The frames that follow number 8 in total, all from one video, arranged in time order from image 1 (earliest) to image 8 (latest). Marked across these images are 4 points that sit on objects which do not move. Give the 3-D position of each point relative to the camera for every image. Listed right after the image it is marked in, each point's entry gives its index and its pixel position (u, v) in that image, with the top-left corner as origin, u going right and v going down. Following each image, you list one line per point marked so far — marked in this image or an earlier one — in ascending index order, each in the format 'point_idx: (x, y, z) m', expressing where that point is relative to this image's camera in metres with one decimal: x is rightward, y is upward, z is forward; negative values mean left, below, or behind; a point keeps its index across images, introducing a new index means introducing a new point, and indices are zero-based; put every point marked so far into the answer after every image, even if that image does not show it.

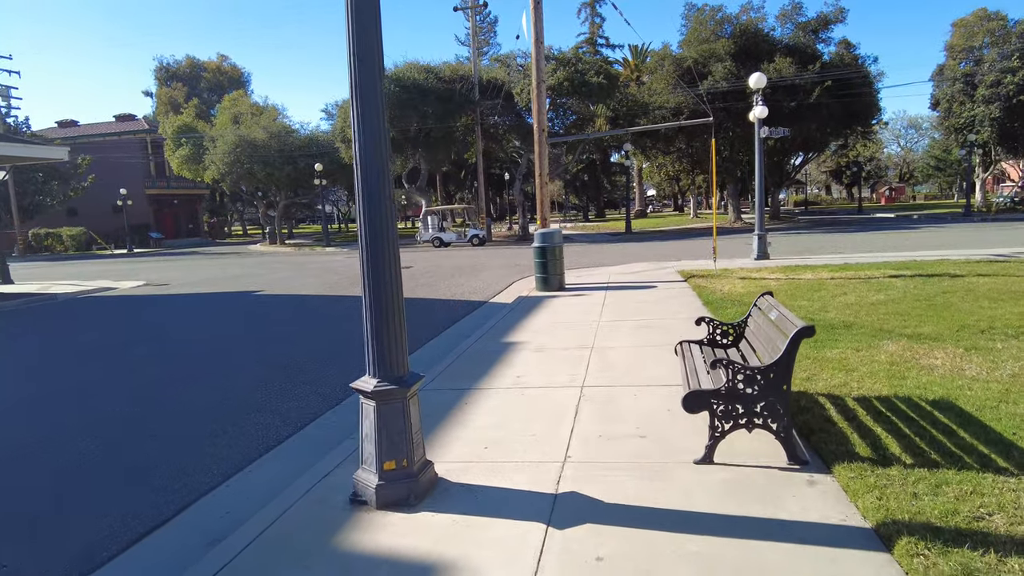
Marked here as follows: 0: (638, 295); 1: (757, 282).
0: (+2.2, -0.1, +11.5) m
1: (+4.5, +0.1, +12.0) m
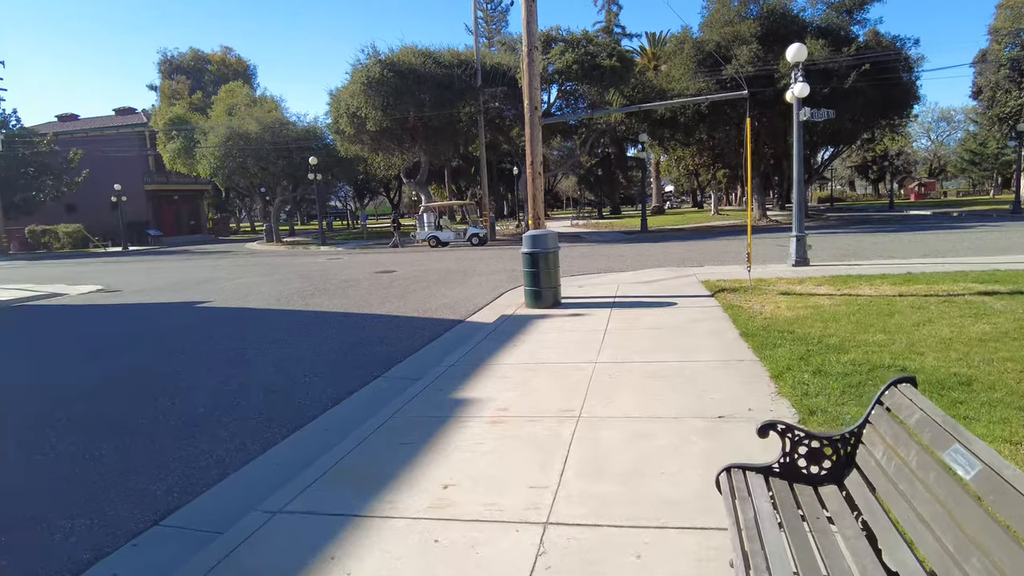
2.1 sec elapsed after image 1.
0: (+1.9, -0.4, +9.0) m
1: (+4.2, -0.2, +9.3) m
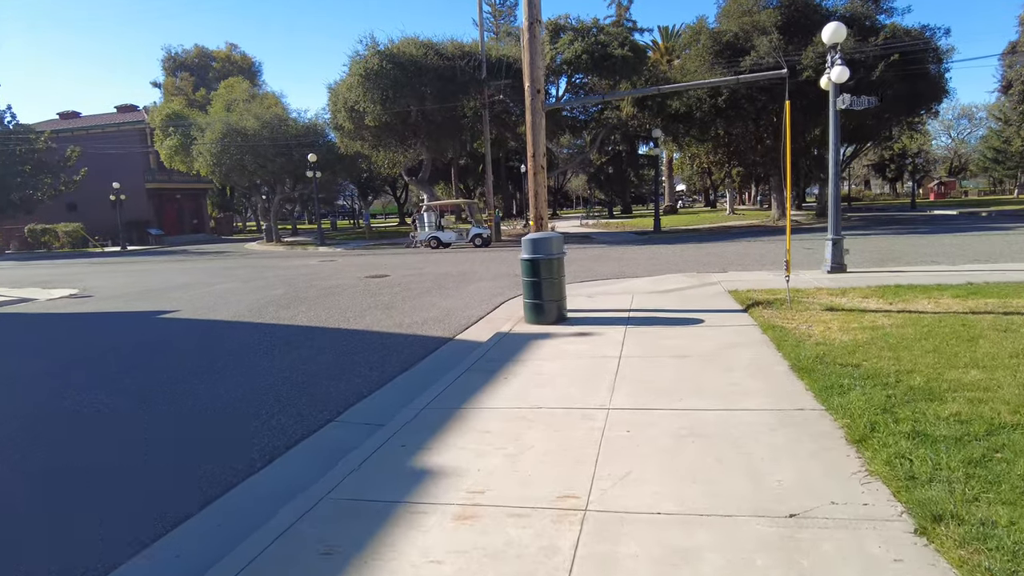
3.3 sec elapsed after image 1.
0: (+1.9, -0.6, +7.5) m
1: (+4.1, -0.4, +7.8) m
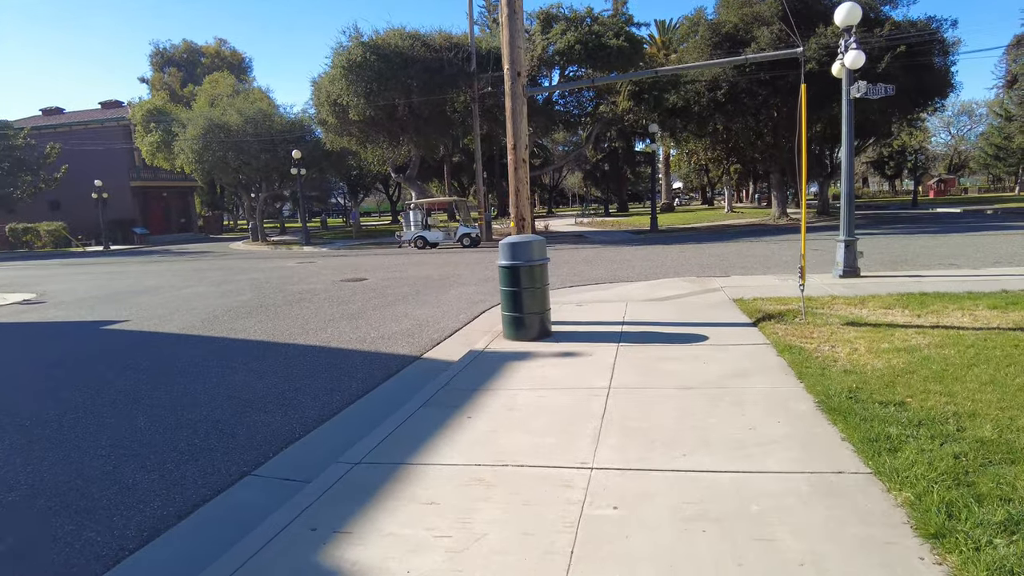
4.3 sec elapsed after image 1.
0: (+1.6, -0.7, +6.4) m
1: (+3.8, -0.5, +6.7) m
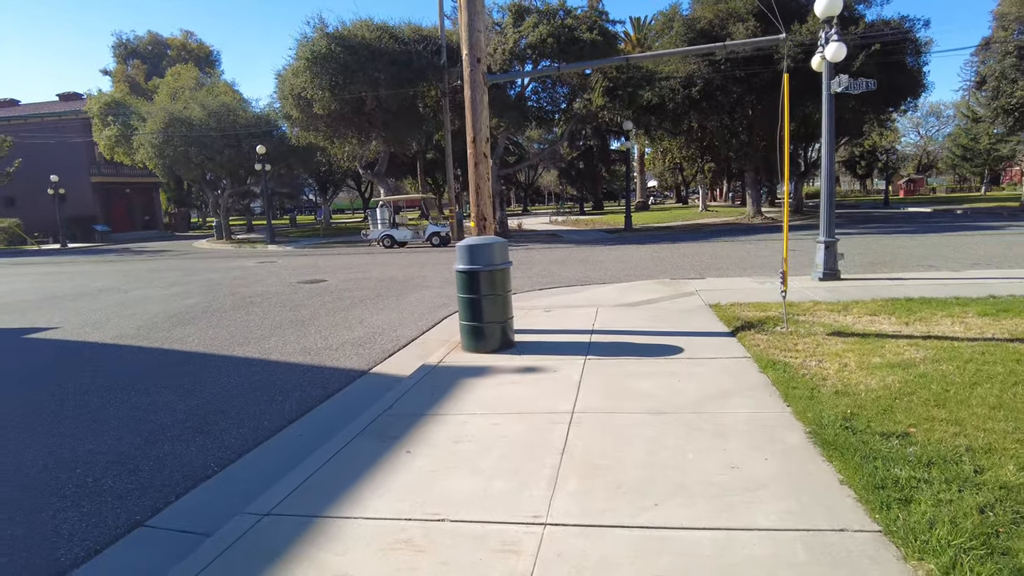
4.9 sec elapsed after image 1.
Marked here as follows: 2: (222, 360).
0: (+1.2, -0.8, +5.7) m
1: (+3.4, -0.6, +6.1) m
2: (-3.4, -0.8, +7.8) m
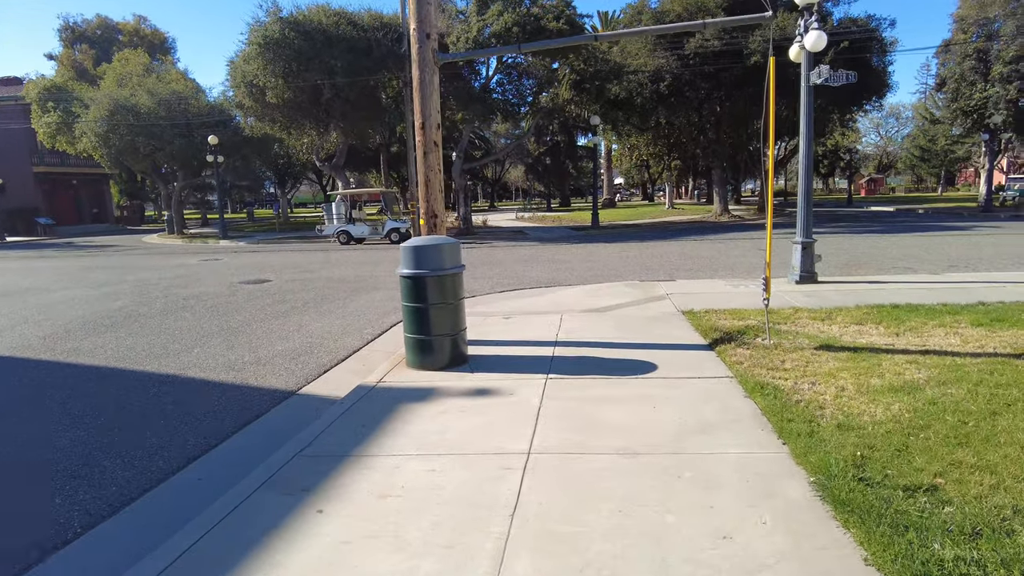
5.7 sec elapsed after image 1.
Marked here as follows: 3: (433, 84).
0: (+0.8, -0.9, +4.9) m
1: (+3.0, -0.7, +5.4) m
2: (-3.9, -0.9, +6.7) m
3: (-0.8, +2.1, +6.9) m
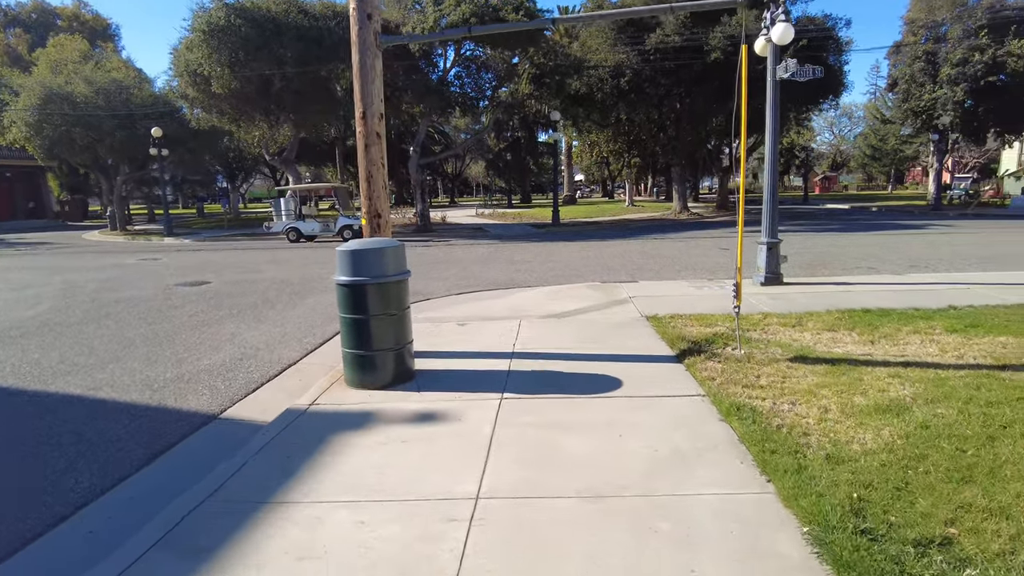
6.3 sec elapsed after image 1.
0: (+0.5, -0.9, +4.4) m
1: (+2.6, -0.7, +5.0) m
2: (-4.3, -1.0, +5.9) m
3: (-1.3, +2.1, +6.3) m
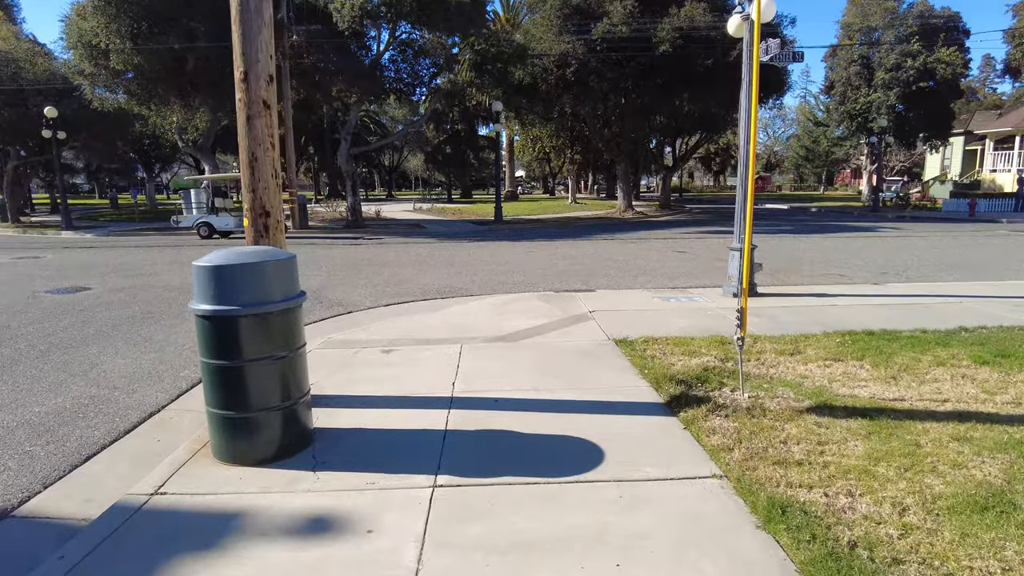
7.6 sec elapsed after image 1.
0: (+0.2, -1.1, +2.9) m
1: (+2.3, -0.9, +3.7) m
2: (-4.7, -1.2, +3.9) m
3: (-1.7, +1.9, +4.6) m
